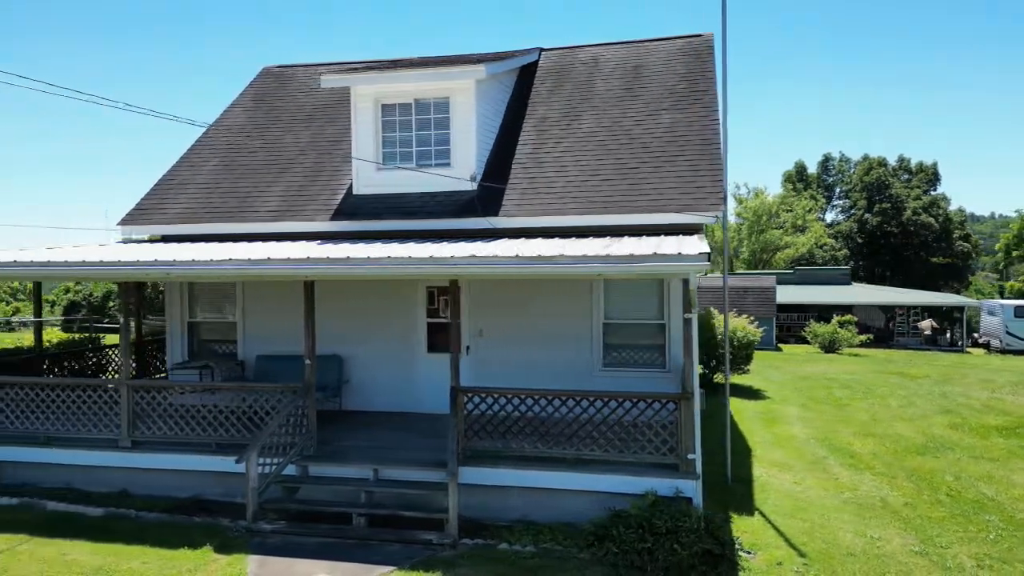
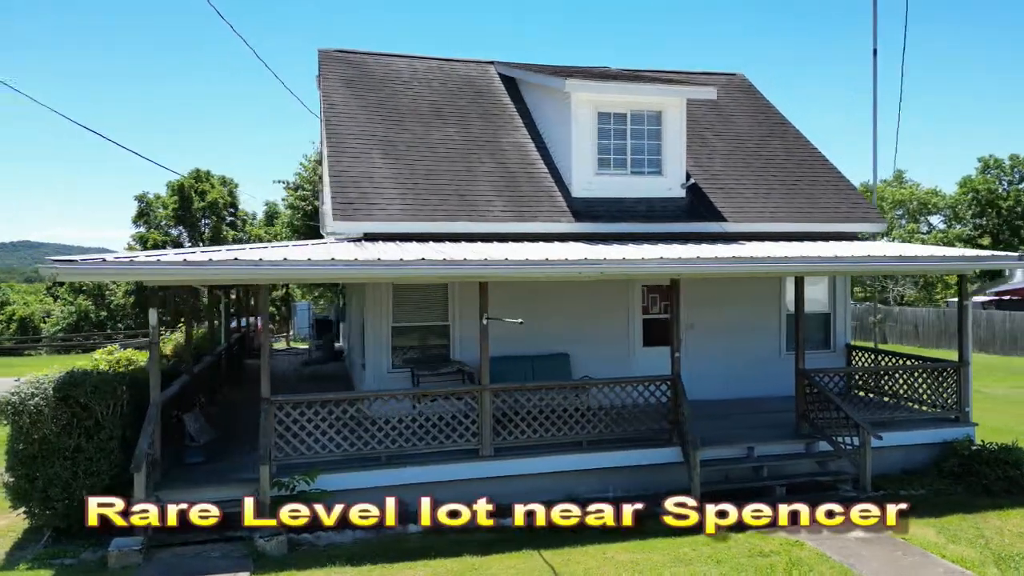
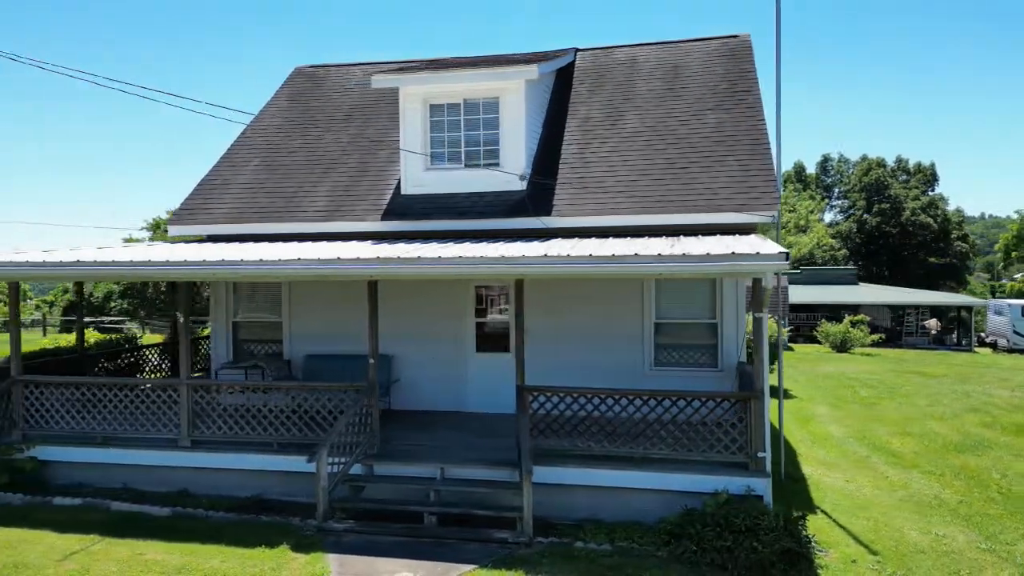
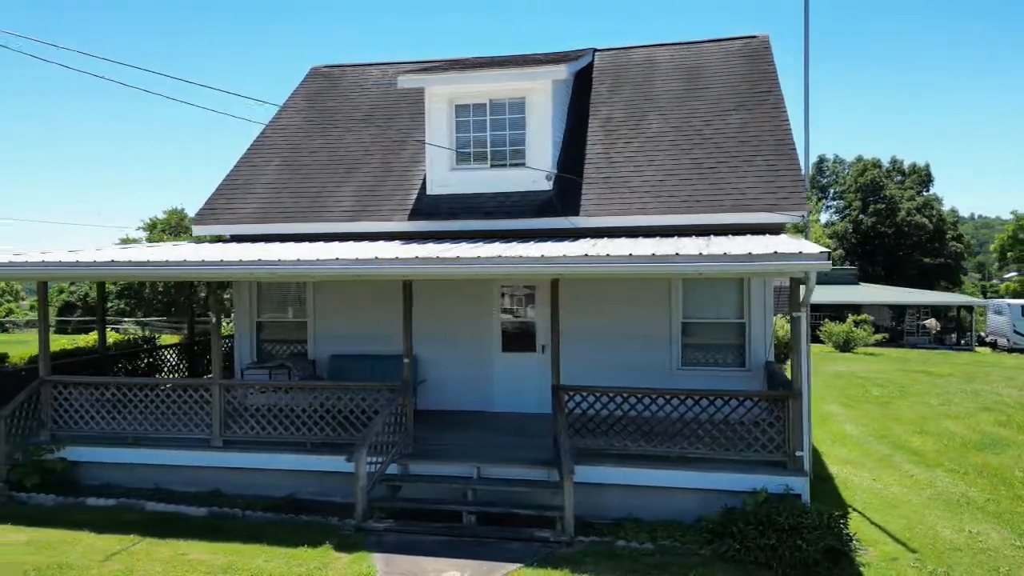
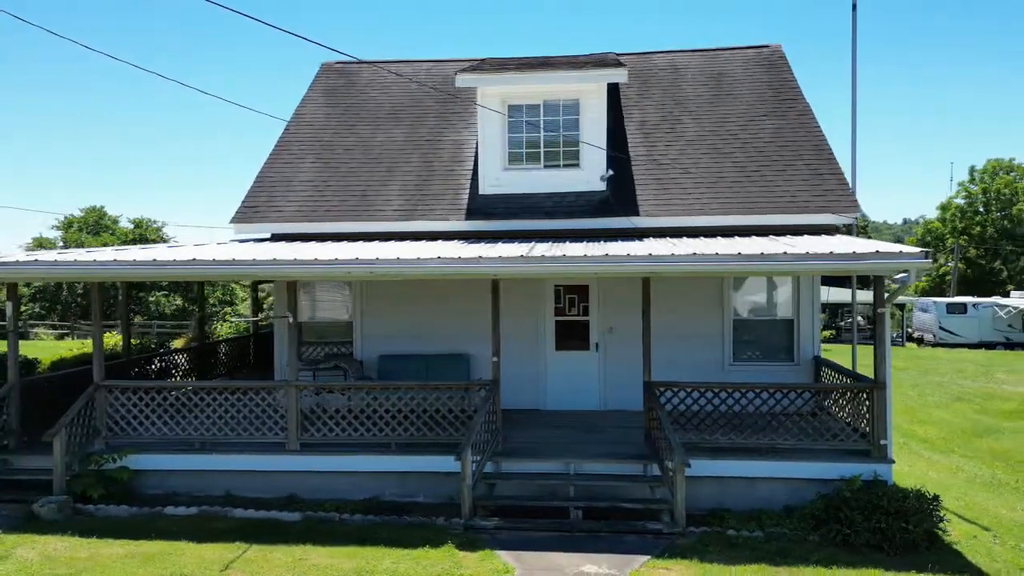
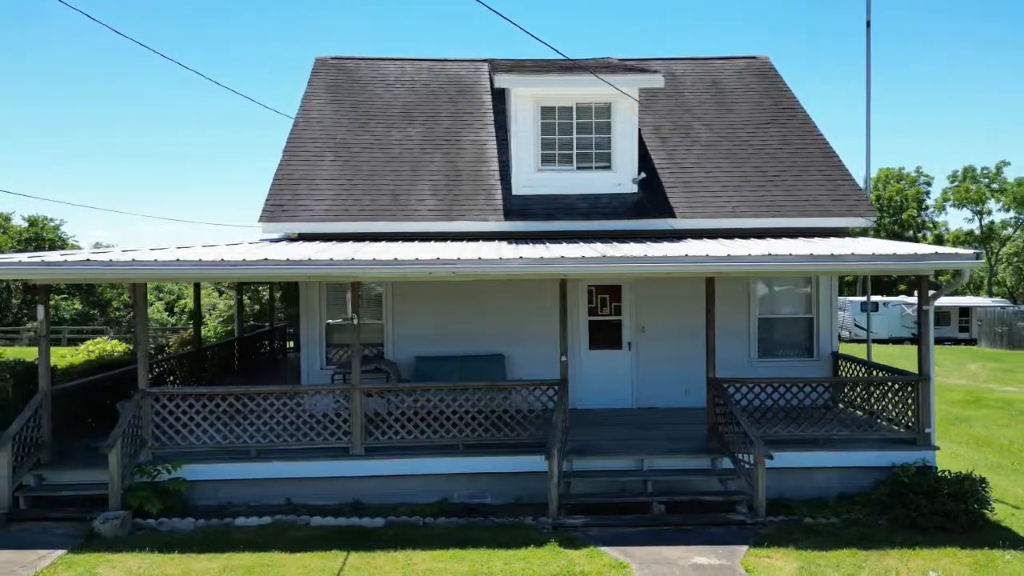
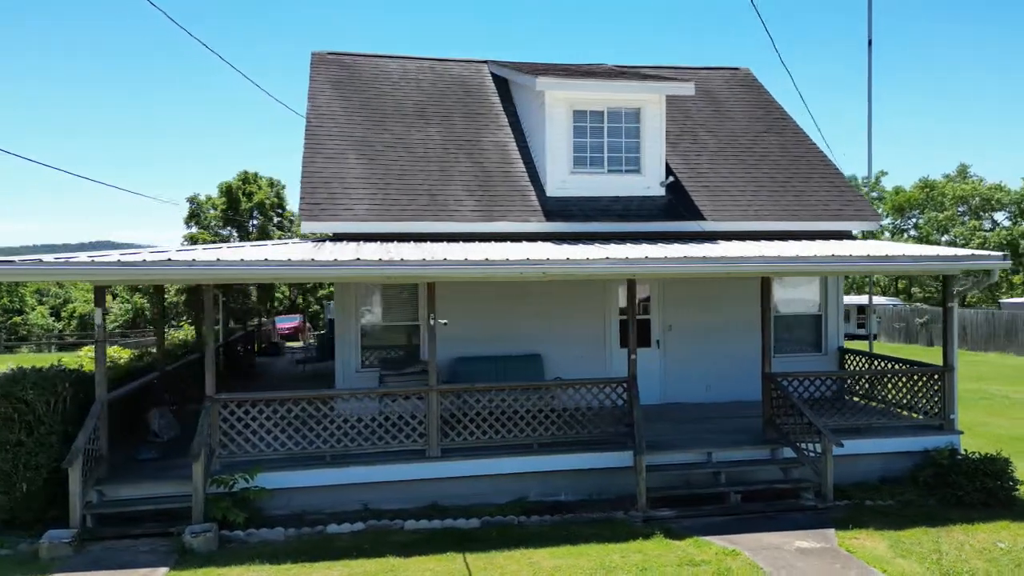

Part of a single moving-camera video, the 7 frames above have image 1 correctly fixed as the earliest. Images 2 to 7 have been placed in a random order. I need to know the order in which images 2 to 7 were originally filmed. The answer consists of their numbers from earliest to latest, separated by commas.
3, 4, 5, 6, 7, 2
